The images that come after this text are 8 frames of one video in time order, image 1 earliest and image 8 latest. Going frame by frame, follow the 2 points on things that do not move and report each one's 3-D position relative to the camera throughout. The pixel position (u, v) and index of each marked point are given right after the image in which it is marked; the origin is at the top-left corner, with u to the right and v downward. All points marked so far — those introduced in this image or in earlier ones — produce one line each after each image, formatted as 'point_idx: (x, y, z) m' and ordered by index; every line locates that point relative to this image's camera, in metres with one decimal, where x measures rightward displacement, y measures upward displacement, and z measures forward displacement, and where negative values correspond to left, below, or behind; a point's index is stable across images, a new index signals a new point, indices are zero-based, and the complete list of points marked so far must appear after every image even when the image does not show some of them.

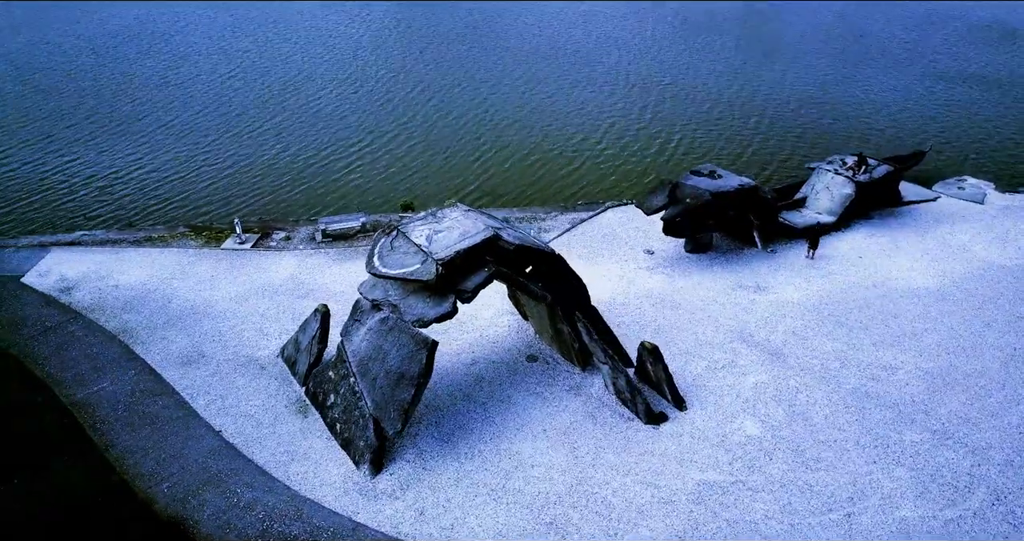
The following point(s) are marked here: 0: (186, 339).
0: (-4.1, -0.9, +9.5) m
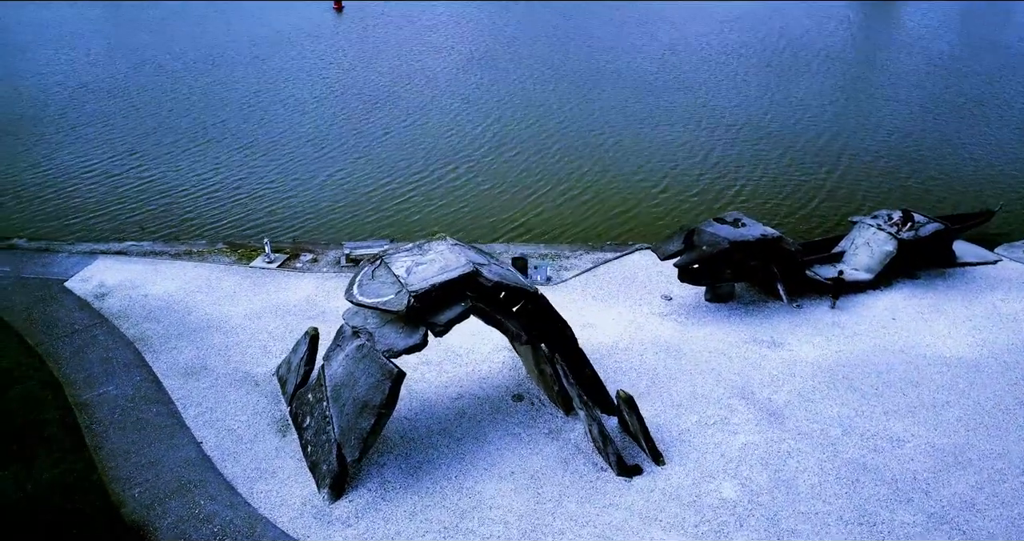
0: (-4.1, -1.0, +9.9) m
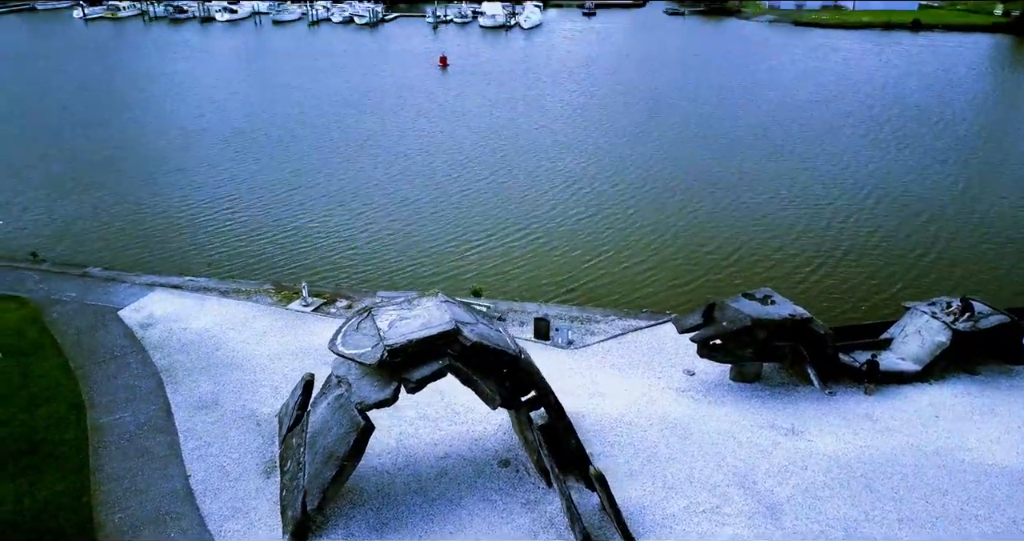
0: (-4.1, -1.6, +10.4) m
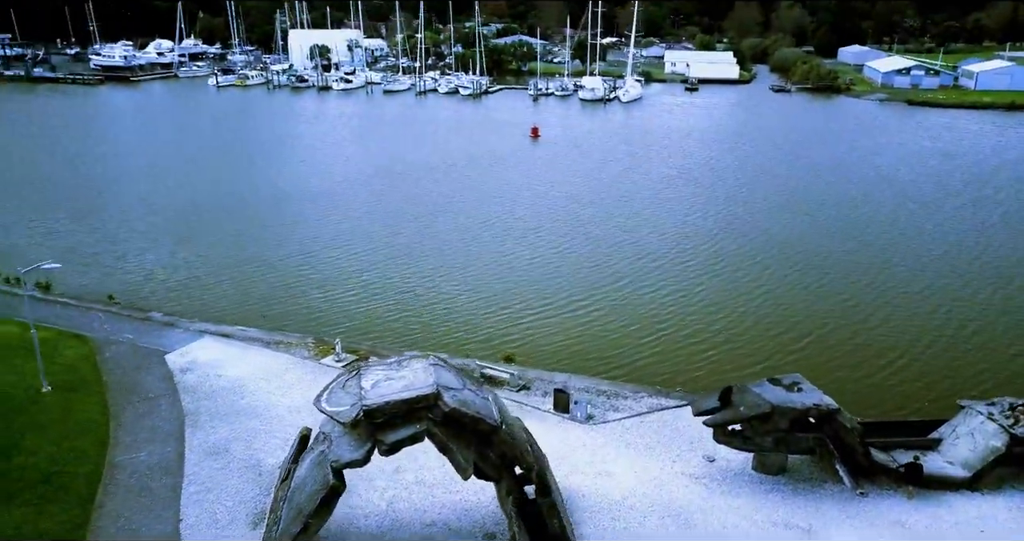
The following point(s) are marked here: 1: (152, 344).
0: (-4.0, -2.3, +10.7) m
1: (-6.4, -1.3, +13.6) m
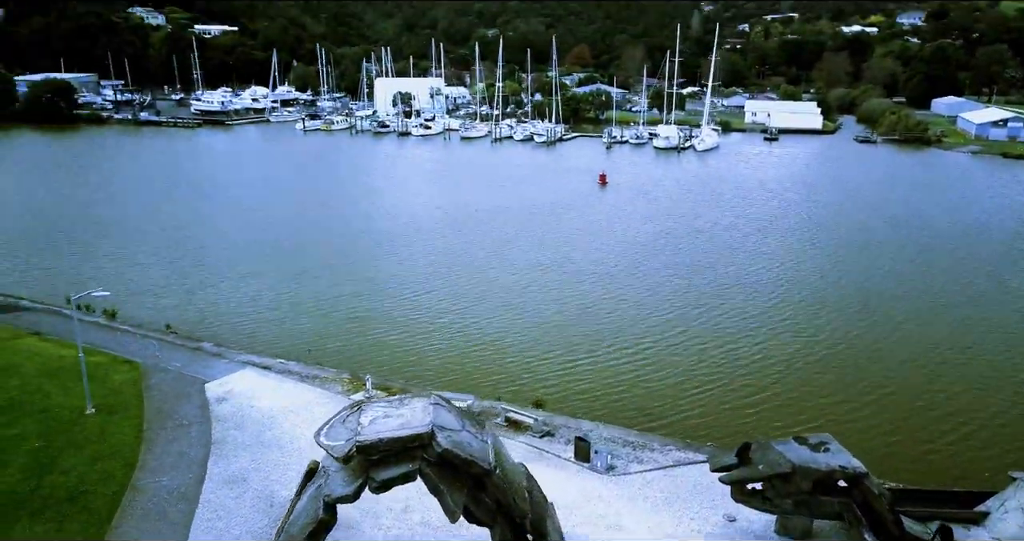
0: (-3.8, -2.7, +10.9) m
1: (-5.8, -1.9, +14.1) m
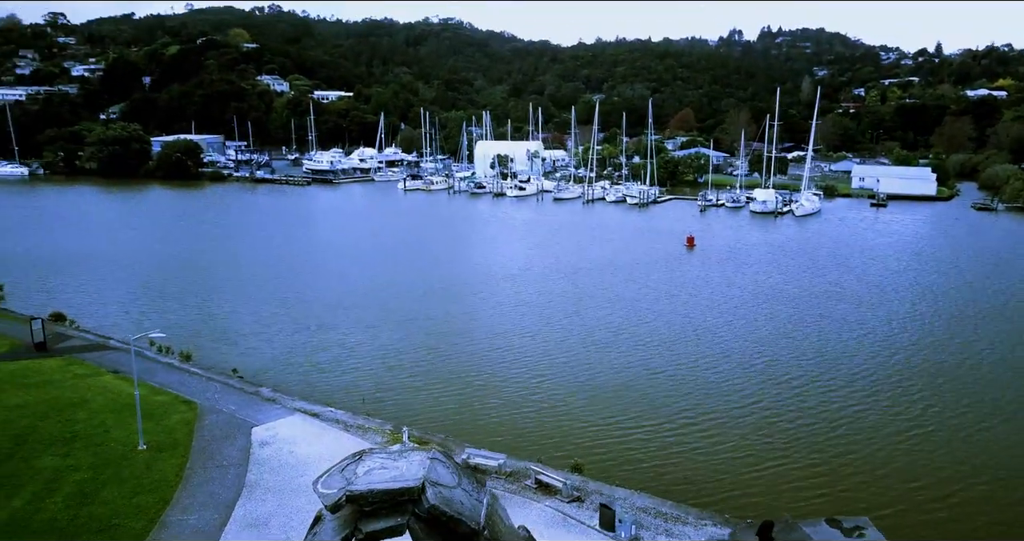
0: (-3.5, -3.4, +11.0) m
1: (-5.0, -2.8, +14.6) m
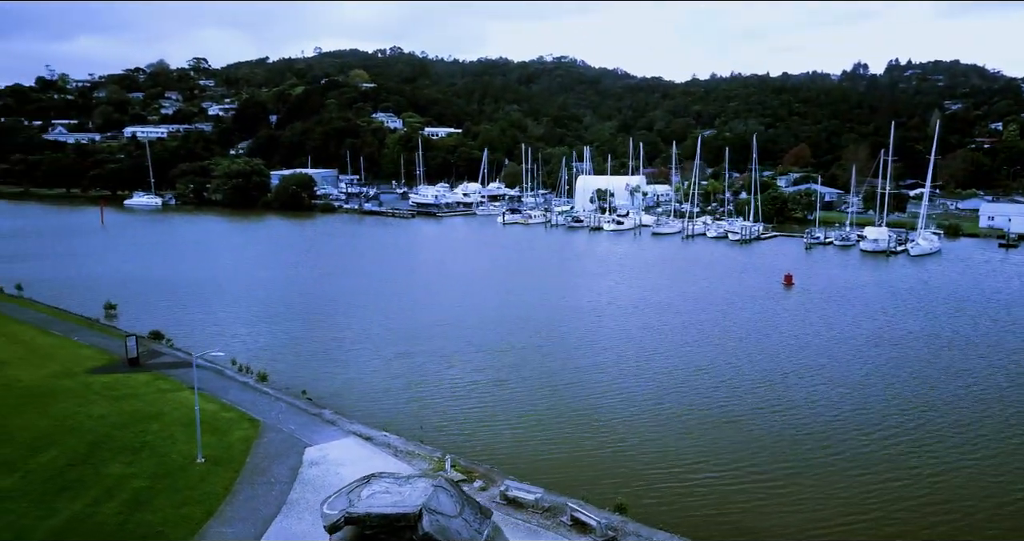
0: (-3.0, -3.8, +11.2) m
1: (-4.1, -3.3, +15.0) m
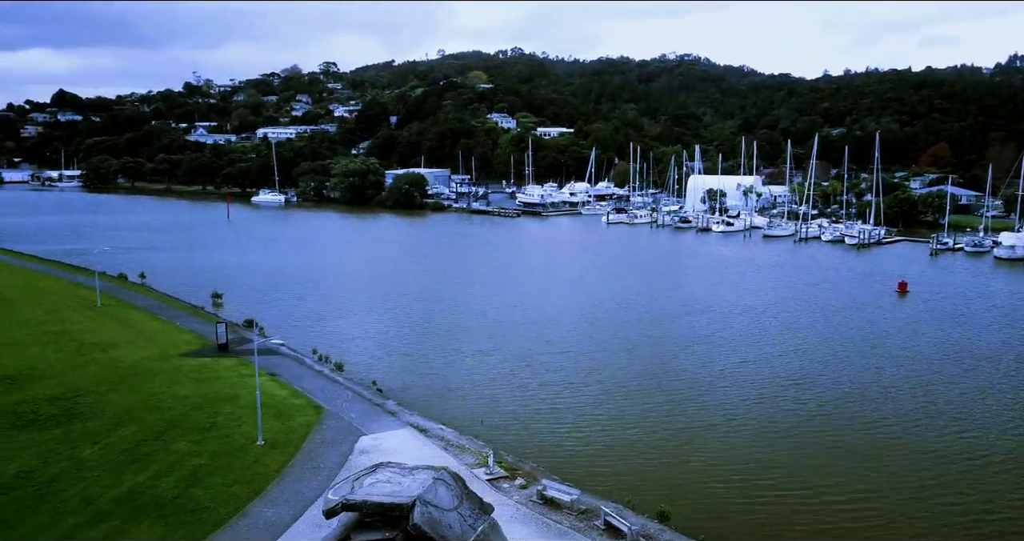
0: (-2.5, -3.6, +11.6) m
1: (-3.0, -3.1, +15.4) m
